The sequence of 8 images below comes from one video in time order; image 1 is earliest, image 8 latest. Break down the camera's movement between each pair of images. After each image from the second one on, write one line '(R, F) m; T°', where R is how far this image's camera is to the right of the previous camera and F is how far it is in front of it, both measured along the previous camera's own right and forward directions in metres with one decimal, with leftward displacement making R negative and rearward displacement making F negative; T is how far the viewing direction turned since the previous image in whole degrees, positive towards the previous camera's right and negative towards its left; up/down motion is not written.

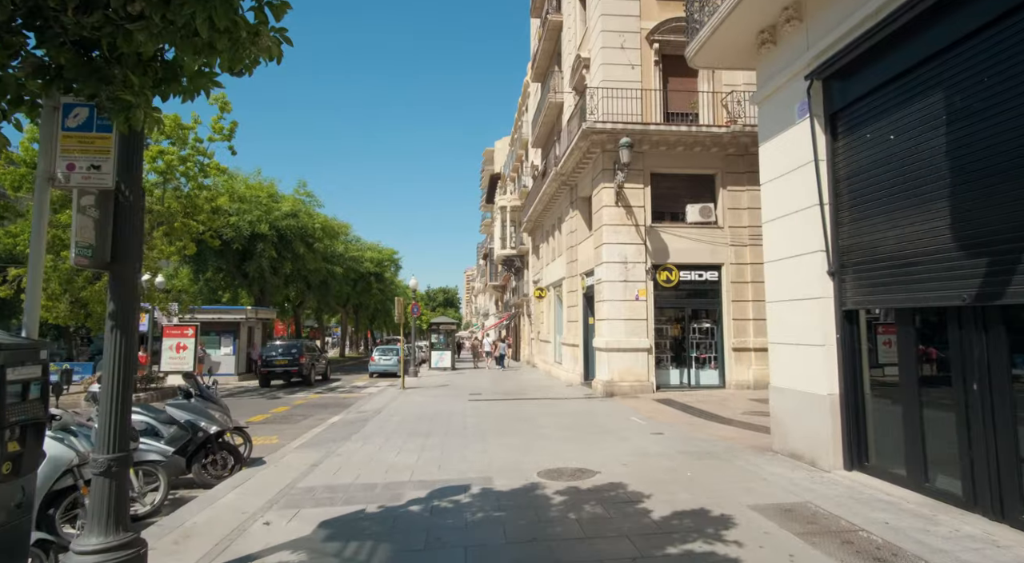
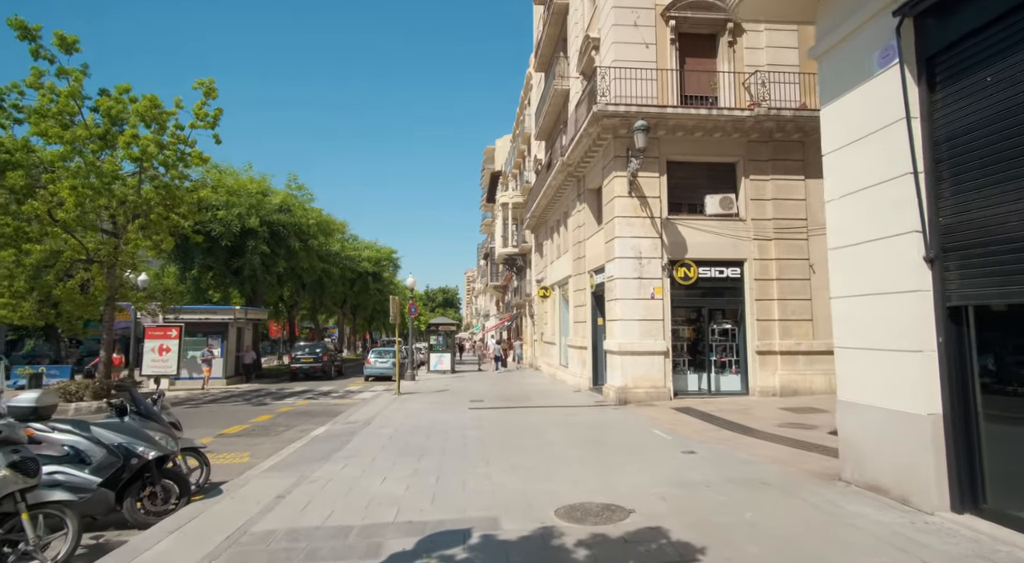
(-0.1, +1.3) m; 0°
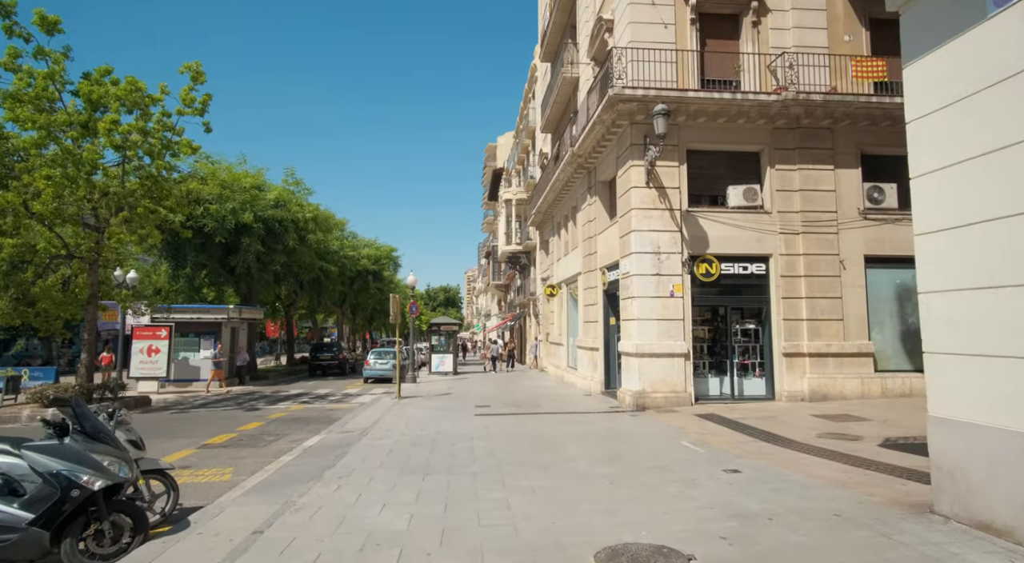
(-0.2, +1.0) m; 0°
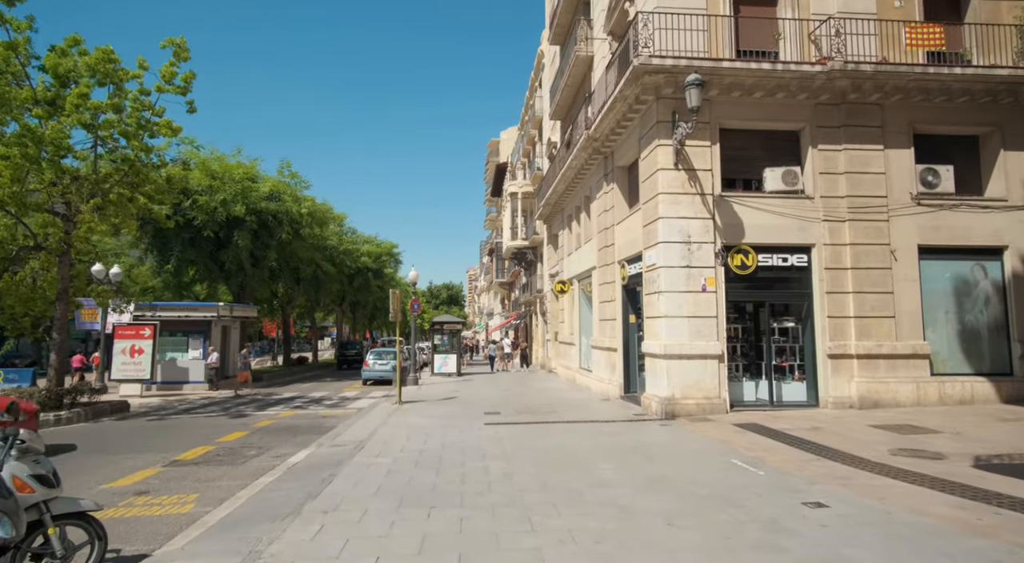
(-0.2, +1.4) m; 0°
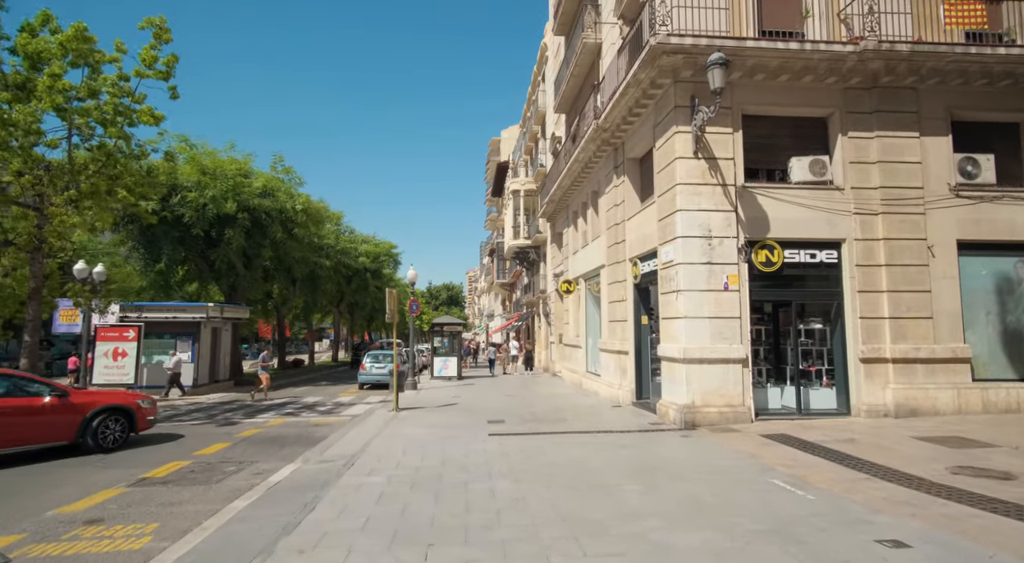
(-0.1, +0.9) m; 0°
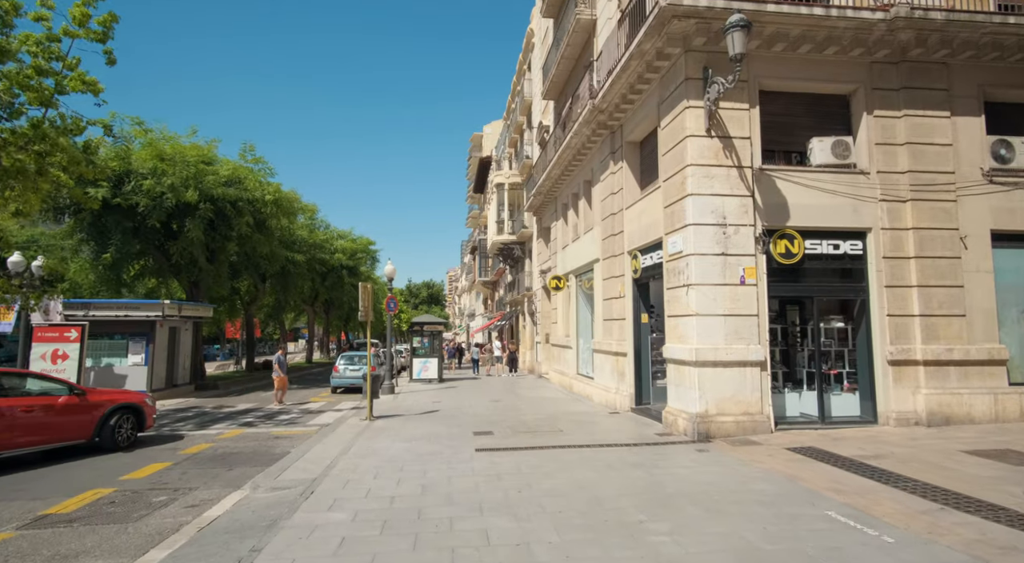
(-0.2, +1.3) m; +2°
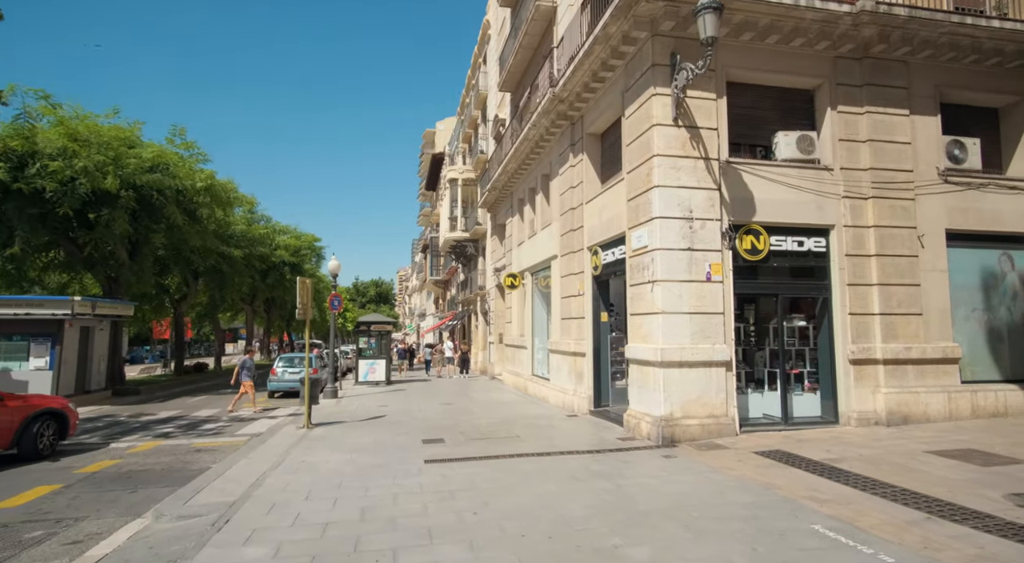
(-0.1, +0.7) m; +5°
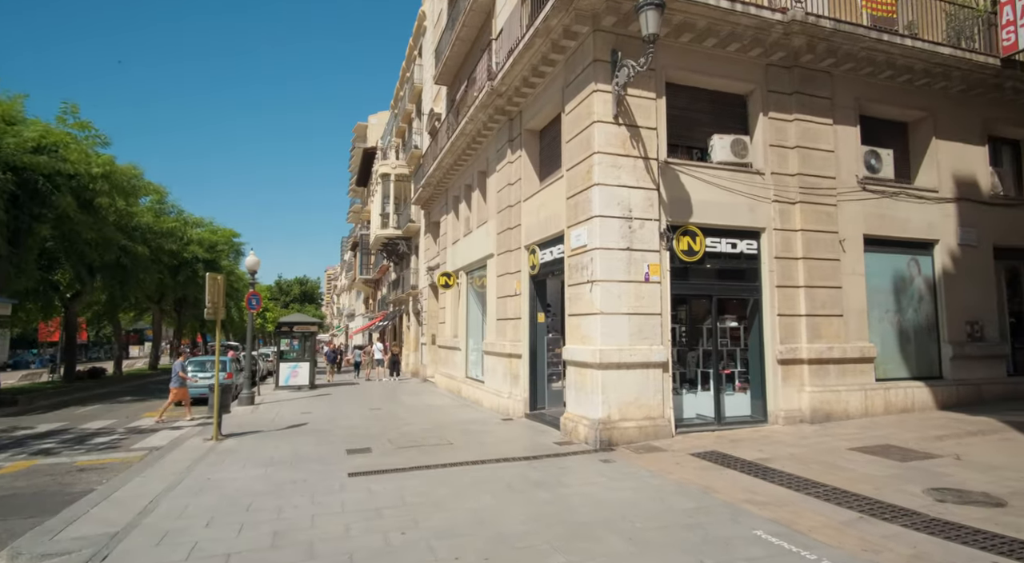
(0.0, +0.4) m; +6°
